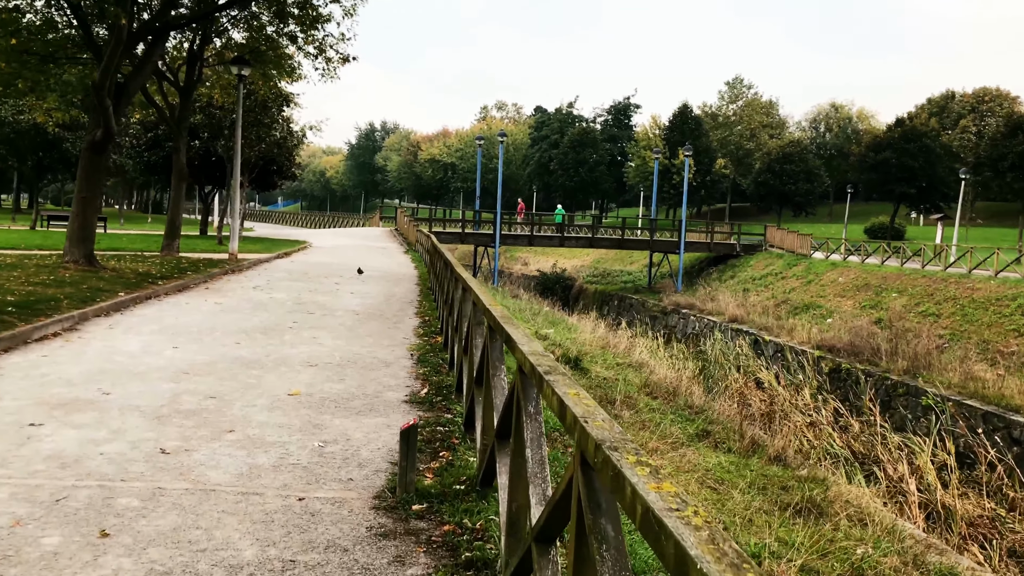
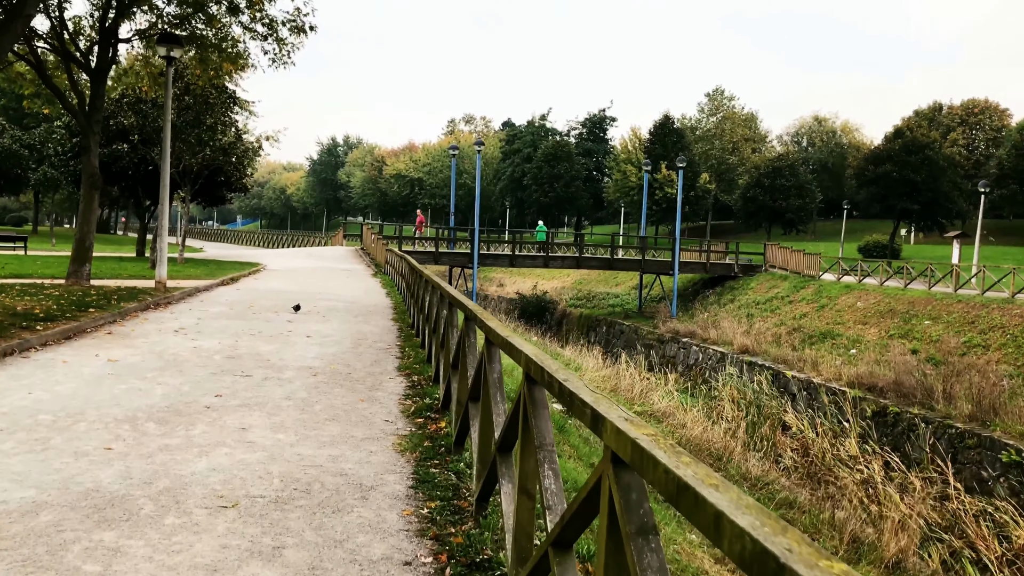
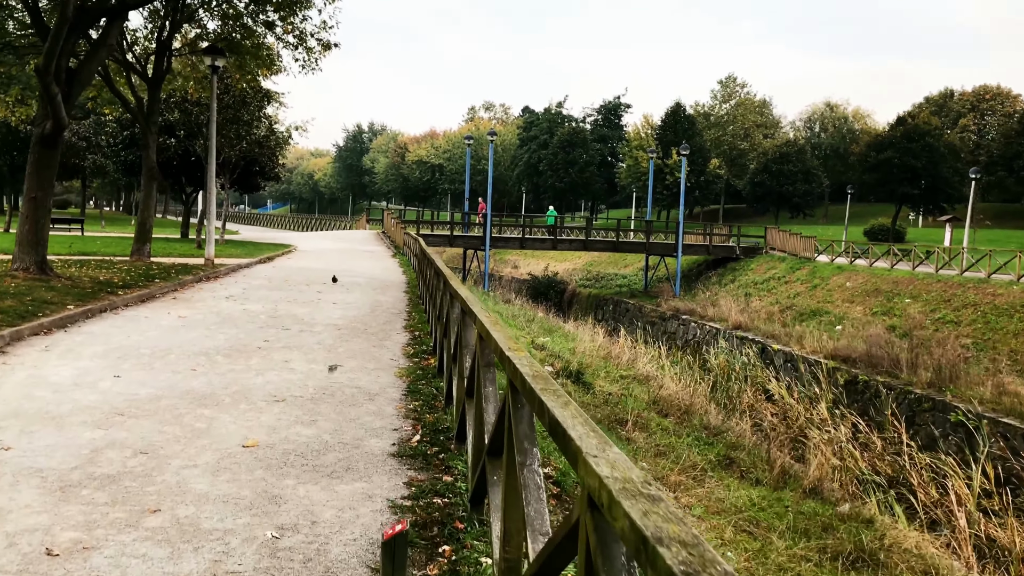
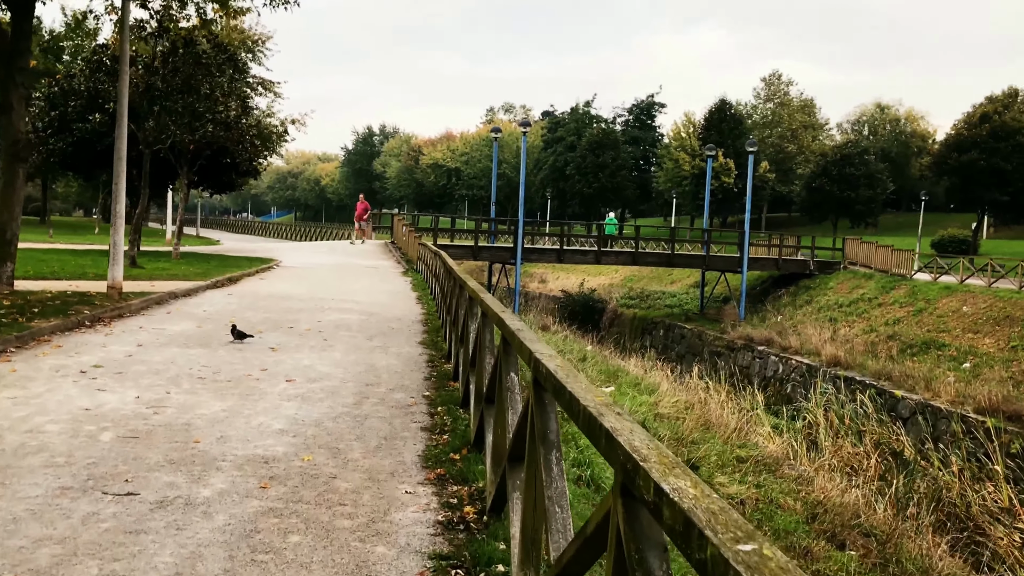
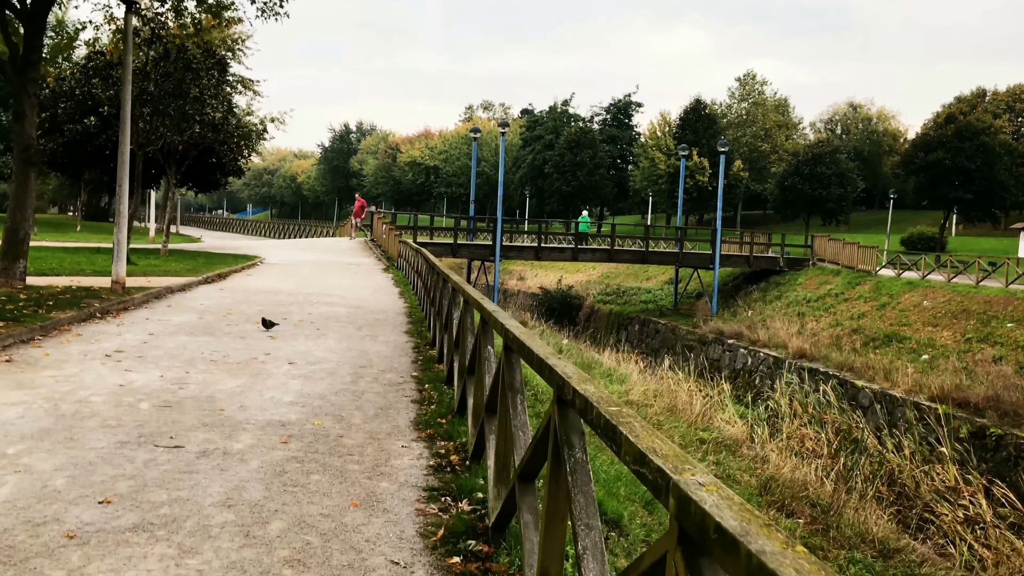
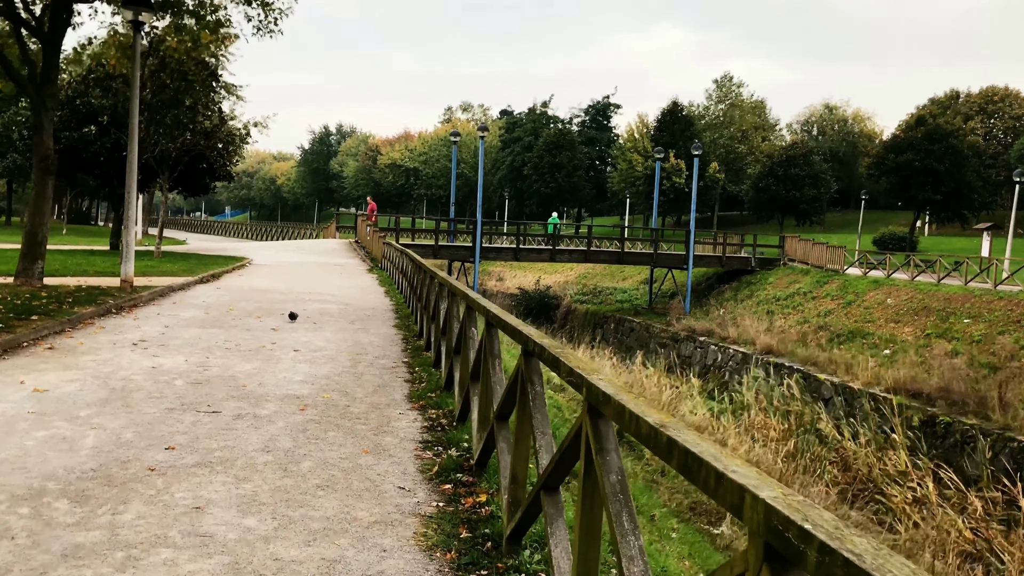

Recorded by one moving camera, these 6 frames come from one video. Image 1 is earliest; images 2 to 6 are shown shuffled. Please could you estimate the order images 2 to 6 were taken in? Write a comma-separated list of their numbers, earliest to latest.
3, 2, 6, 5, 4
